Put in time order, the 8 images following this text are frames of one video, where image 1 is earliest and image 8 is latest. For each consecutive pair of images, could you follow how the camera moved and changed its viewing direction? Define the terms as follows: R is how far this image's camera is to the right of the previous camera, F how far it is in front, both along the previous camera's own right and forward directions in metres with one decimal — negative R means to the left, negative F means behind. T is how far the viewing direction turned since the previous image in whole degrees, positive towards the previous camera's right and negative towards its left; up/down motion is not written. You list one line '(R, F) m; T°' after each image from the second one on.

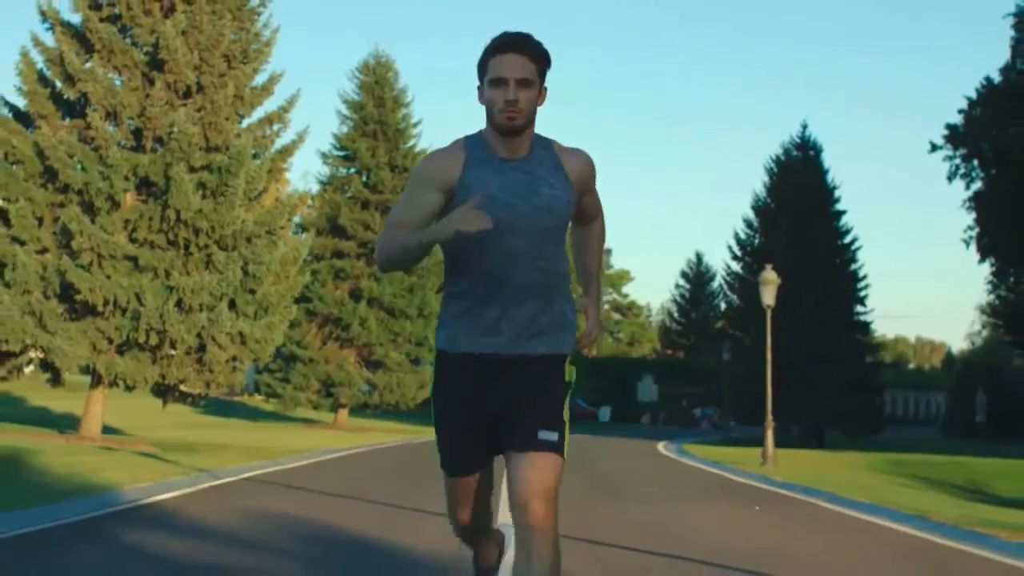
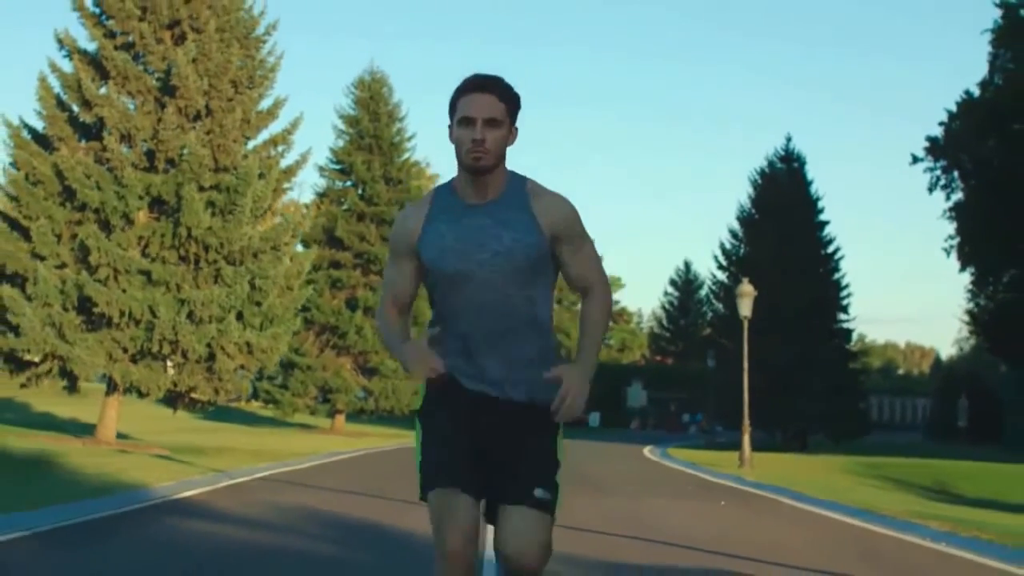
(0.0, -1.8) m; 0°
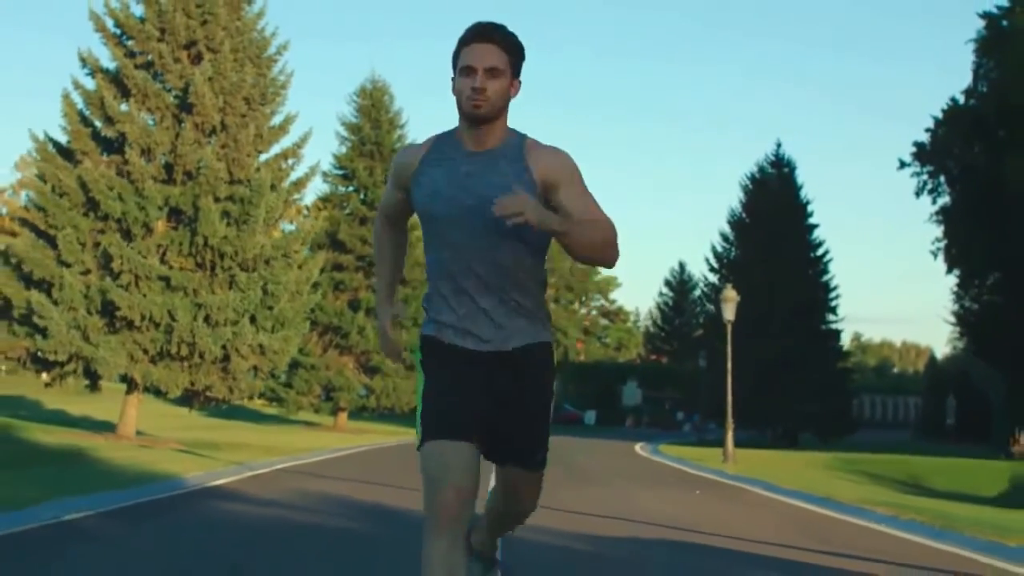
(0.0, -1.9) m; 0°
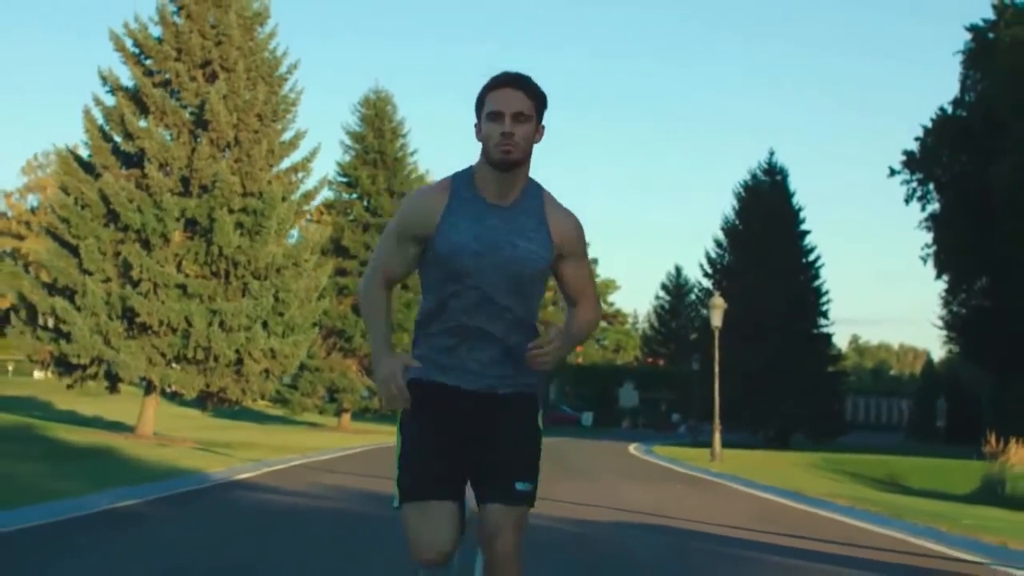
(0.0, -1.7) m; 0°
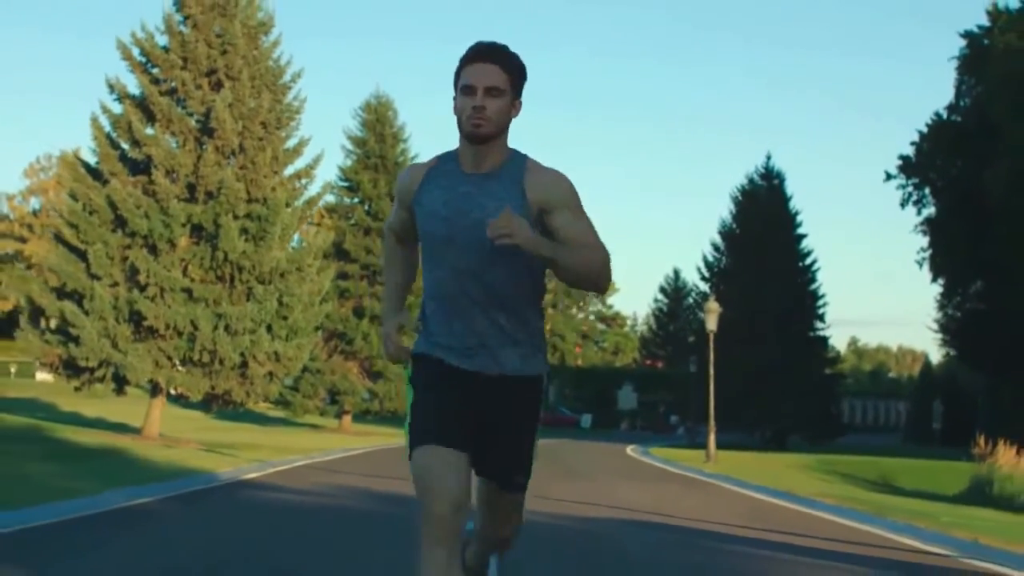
(0.0, -0.7) m; 0°
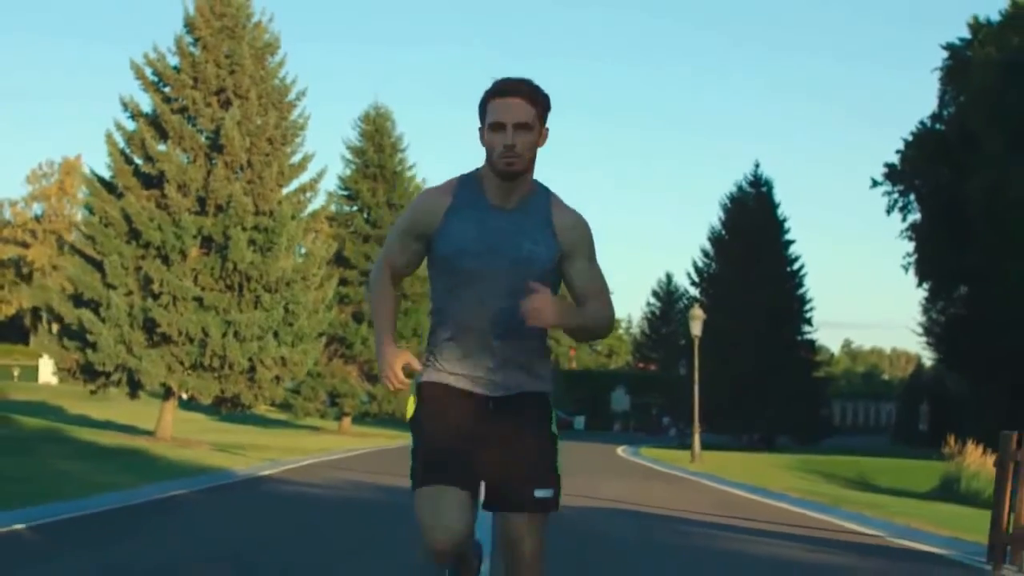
(0.0, -1.8) m; 0°
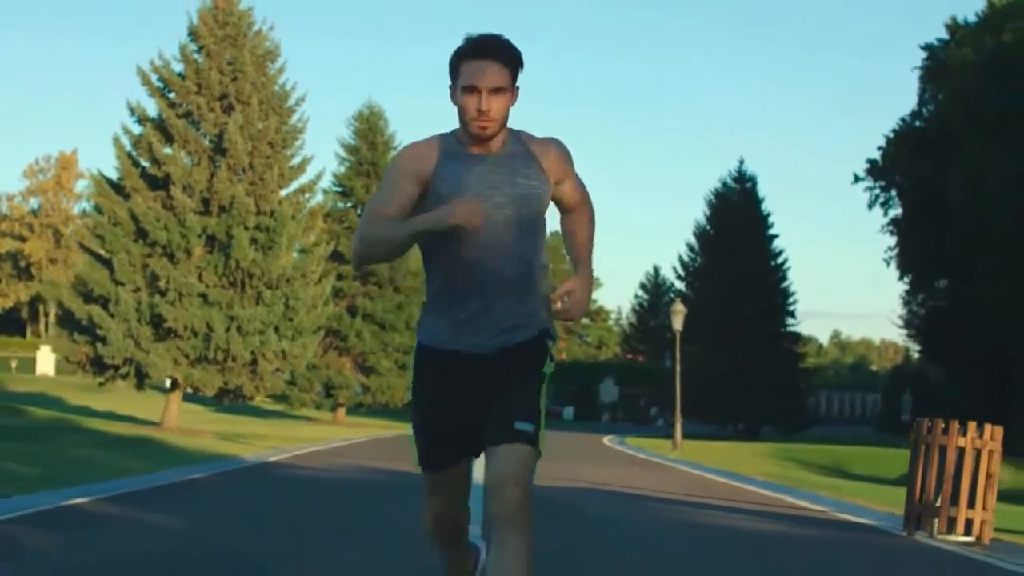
(0.0, -1.8) m; 0°
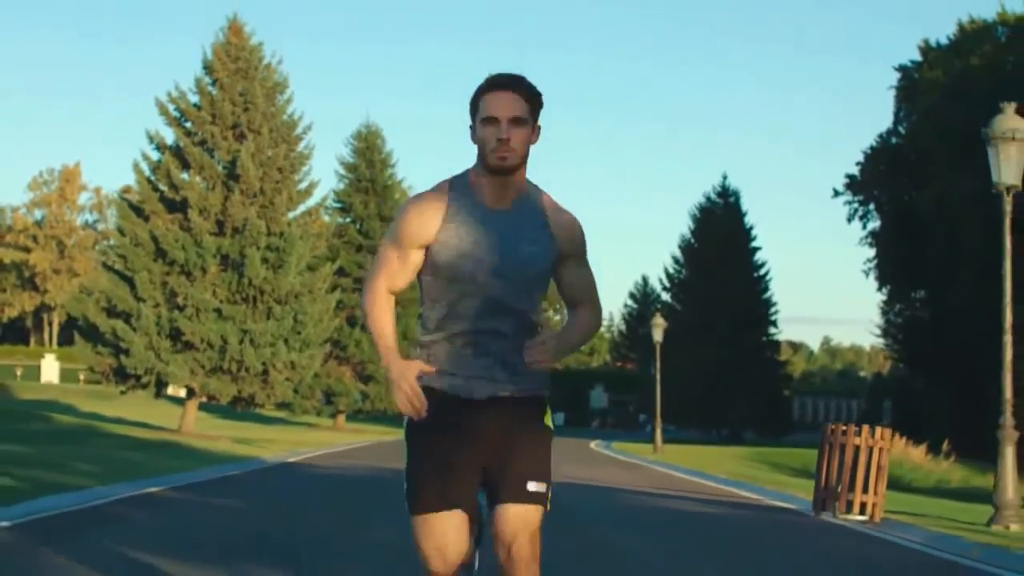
(0.0, -3.0) m; 0°
